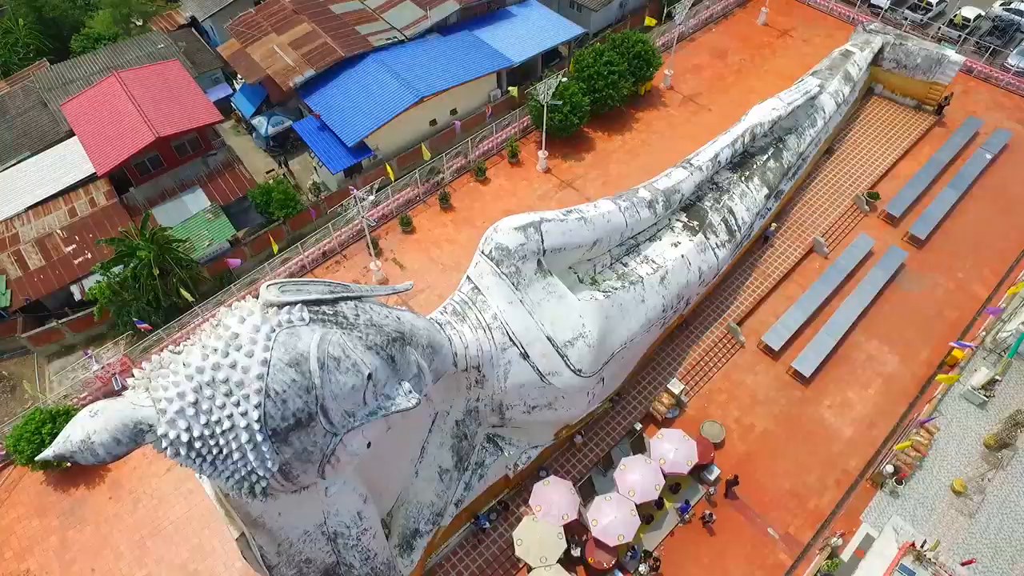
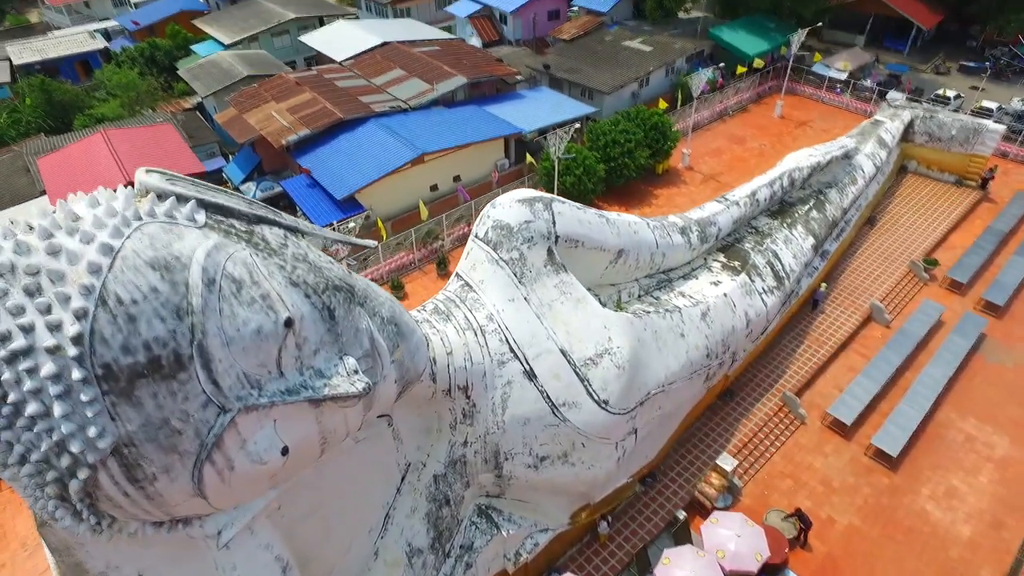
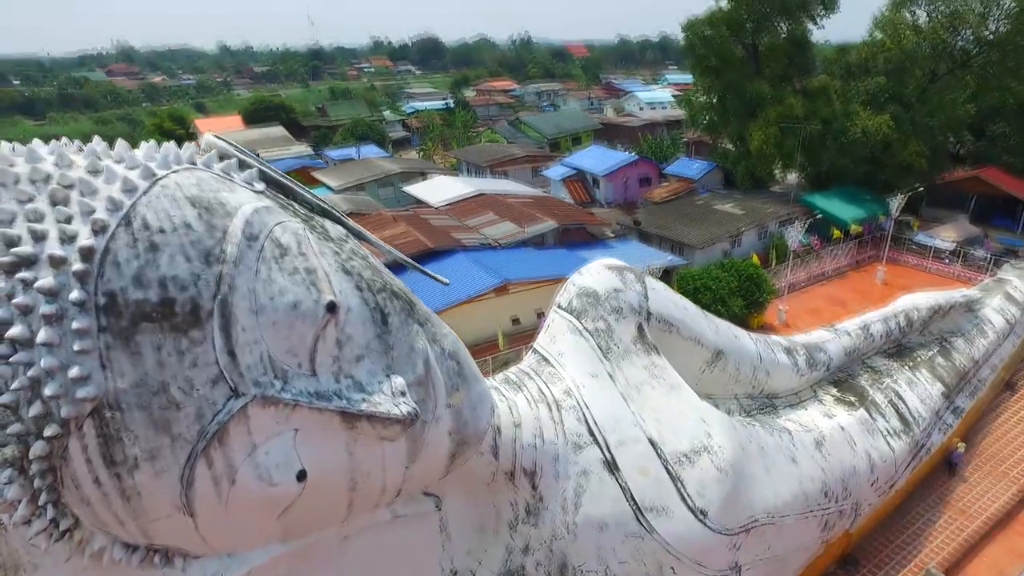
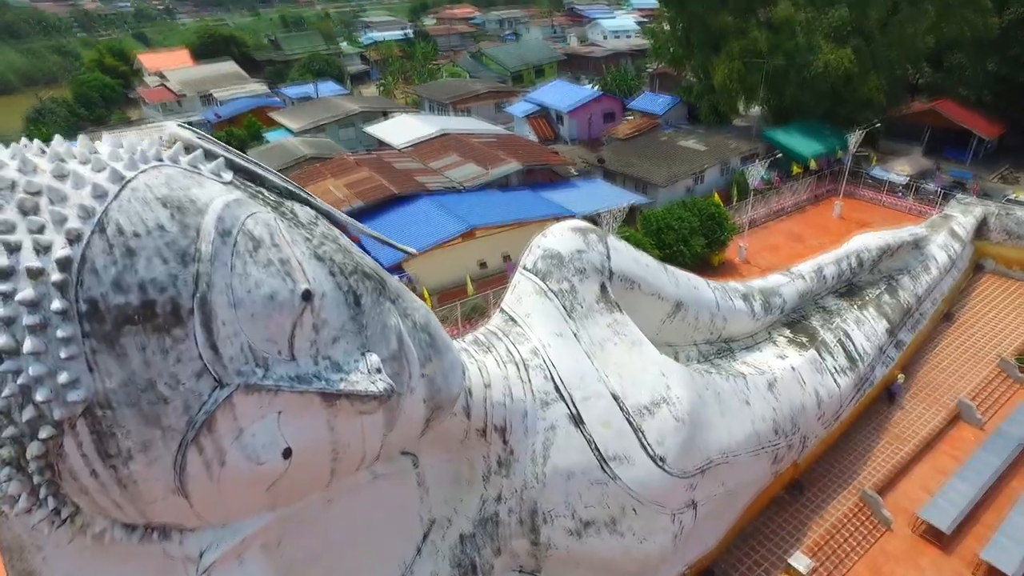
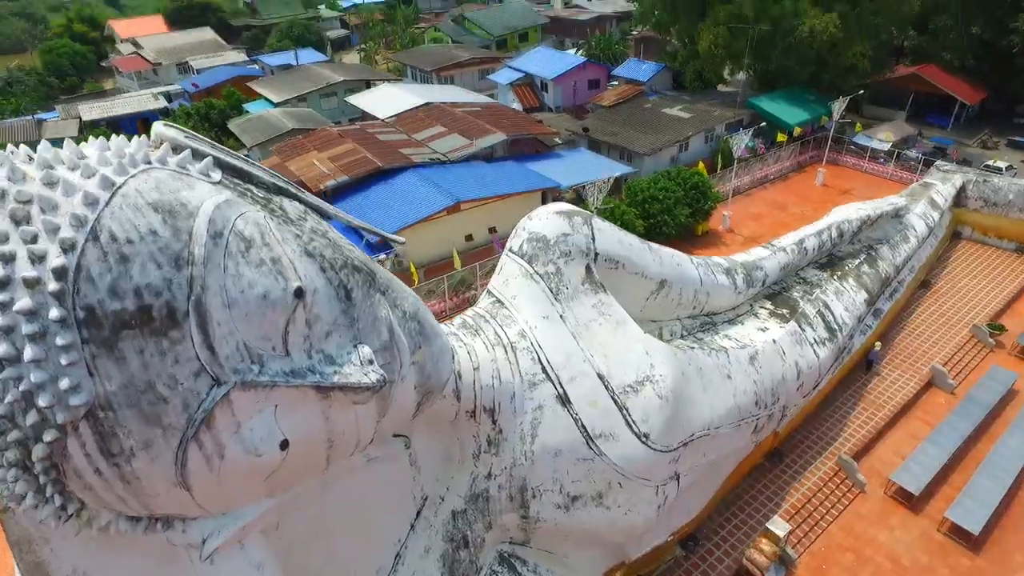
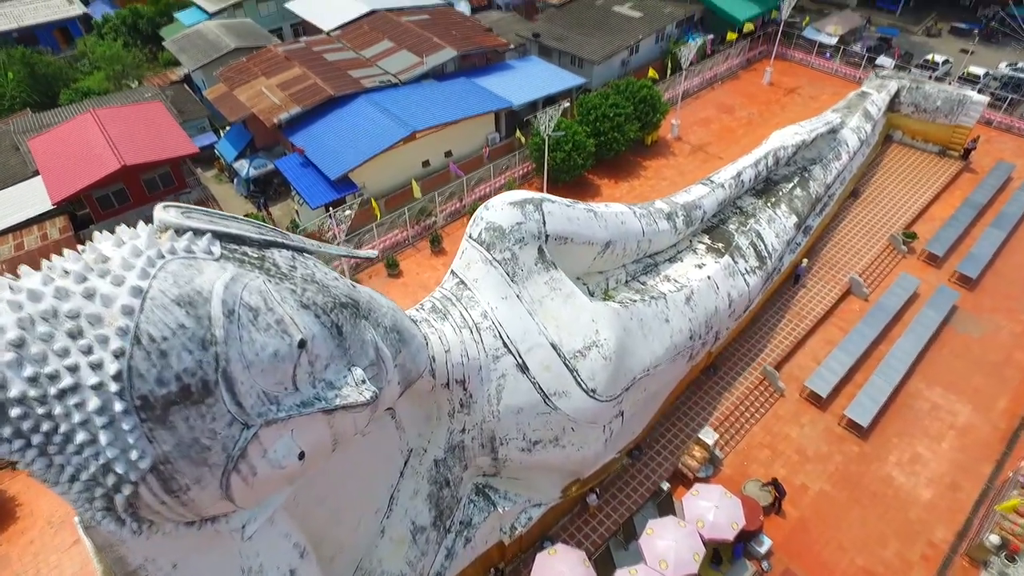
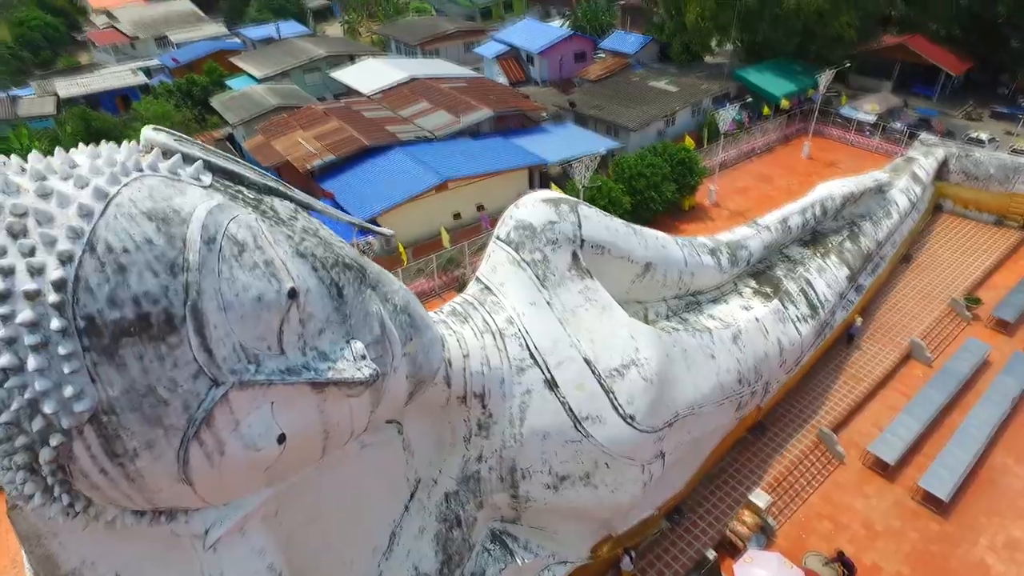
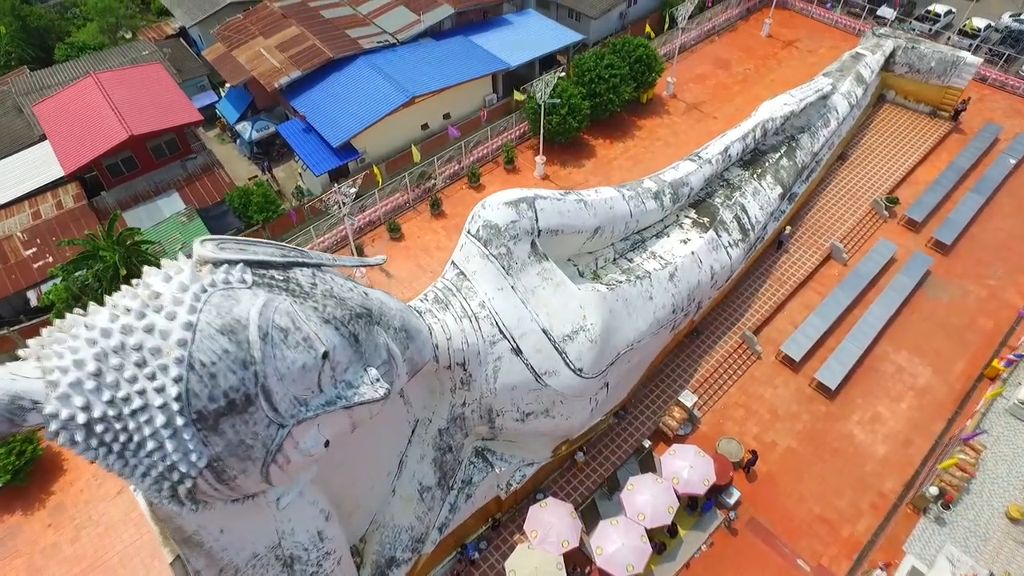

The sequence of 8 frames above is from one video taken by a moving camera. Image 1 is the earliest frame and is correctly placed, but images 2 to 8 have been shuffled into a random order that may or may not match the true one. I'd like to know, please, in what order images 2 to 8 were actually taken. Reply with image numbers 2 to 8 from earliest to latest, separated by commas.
8, 6, 2, 7, 5, 4, 3
